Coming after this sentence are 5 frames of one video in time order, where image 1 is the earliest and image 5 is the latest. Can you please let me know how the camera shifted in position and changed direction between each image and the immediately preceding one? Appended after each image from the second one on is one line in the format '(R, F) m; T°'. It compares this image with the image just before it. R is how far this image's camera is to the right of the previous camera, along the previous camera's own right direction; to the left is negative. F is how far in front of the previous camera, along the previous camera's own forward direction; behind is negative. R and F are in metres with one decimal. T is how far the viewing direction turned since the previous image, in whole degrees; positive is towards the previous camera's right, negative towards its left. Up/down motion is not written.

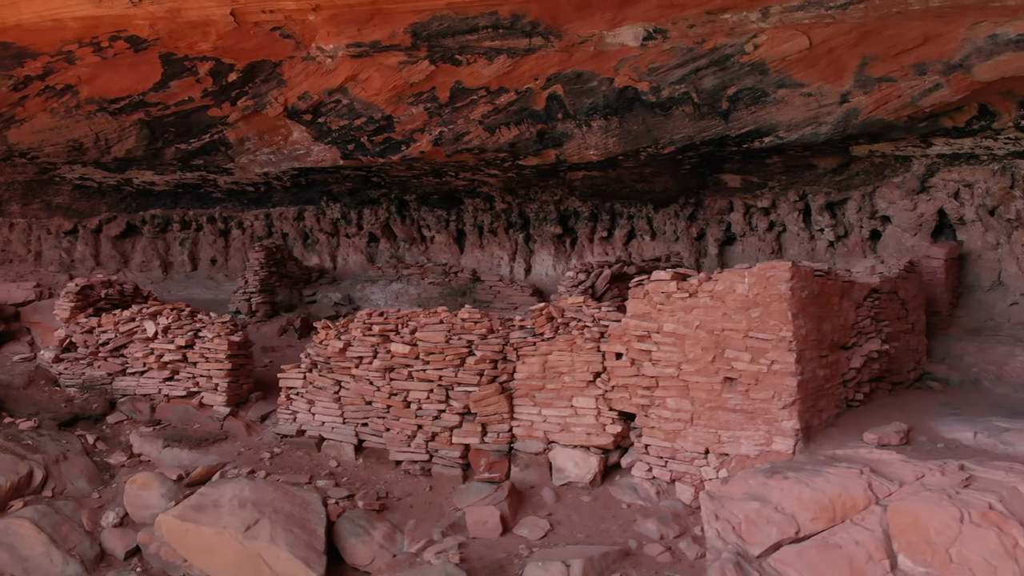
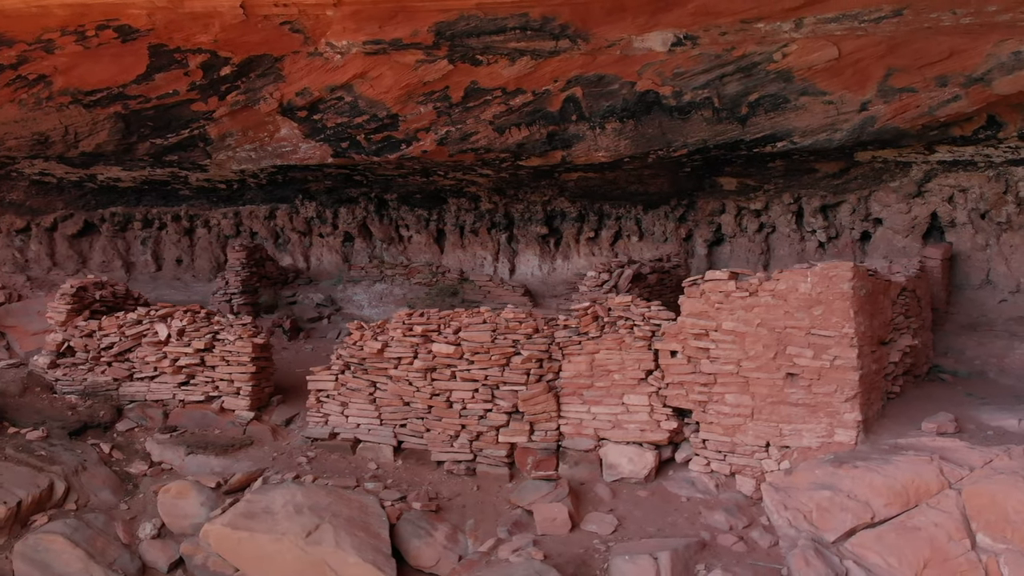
(-0.7, 0.0) m; +6°
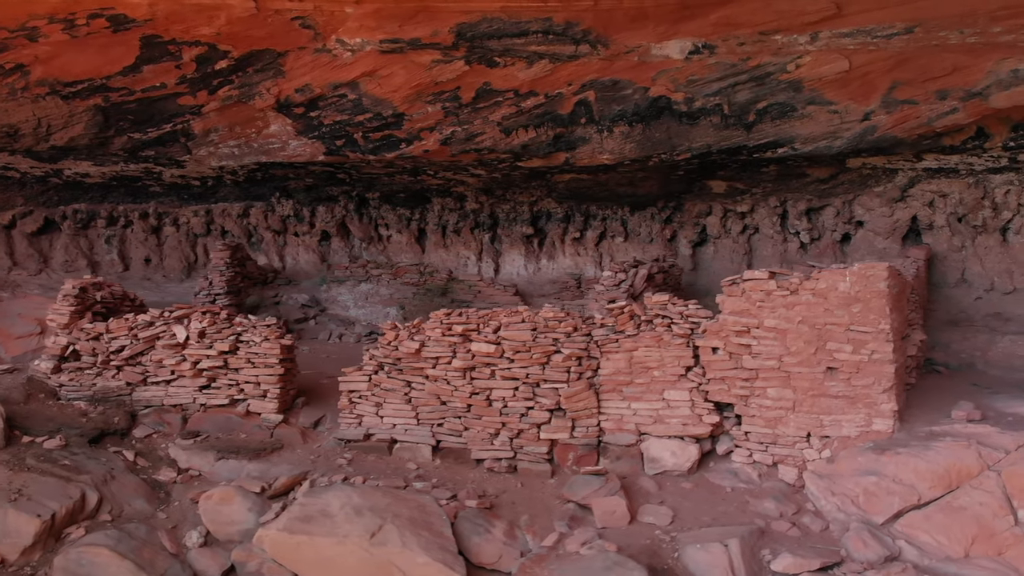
(-0.6, 0.0) m; +5°
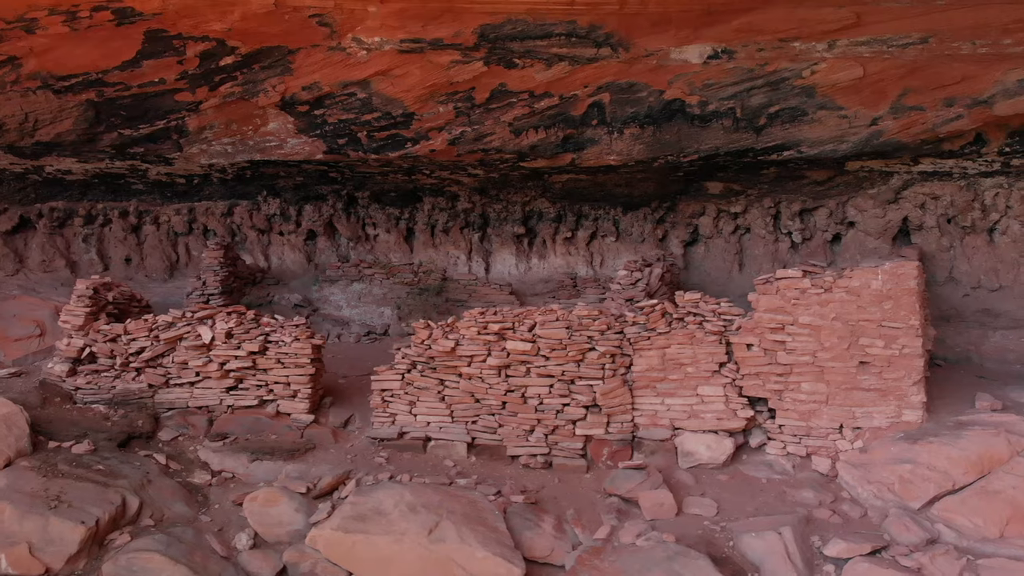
(-0.5, 0.0) m; +4°
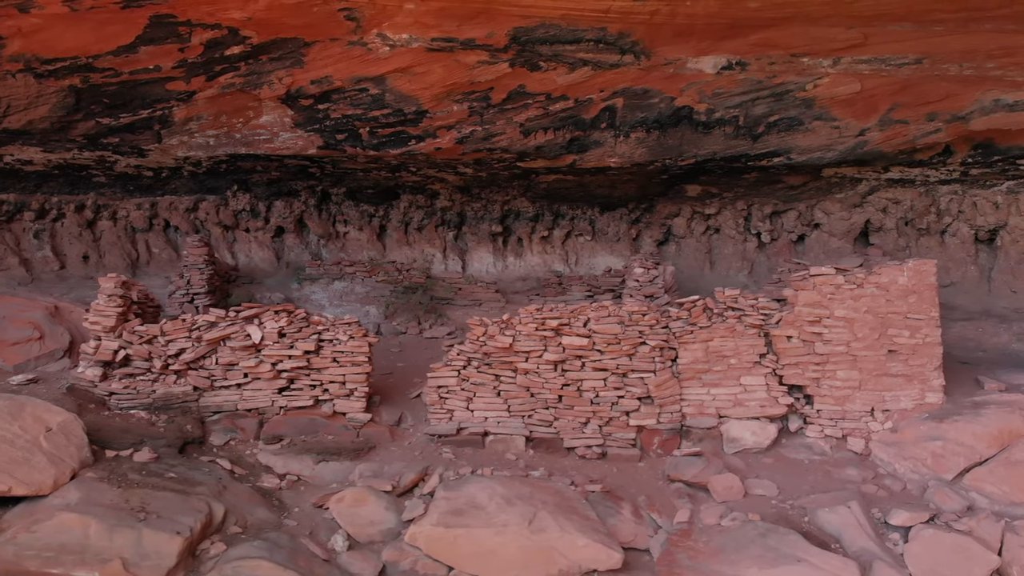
(-1.0, -0.1) m; +8°
